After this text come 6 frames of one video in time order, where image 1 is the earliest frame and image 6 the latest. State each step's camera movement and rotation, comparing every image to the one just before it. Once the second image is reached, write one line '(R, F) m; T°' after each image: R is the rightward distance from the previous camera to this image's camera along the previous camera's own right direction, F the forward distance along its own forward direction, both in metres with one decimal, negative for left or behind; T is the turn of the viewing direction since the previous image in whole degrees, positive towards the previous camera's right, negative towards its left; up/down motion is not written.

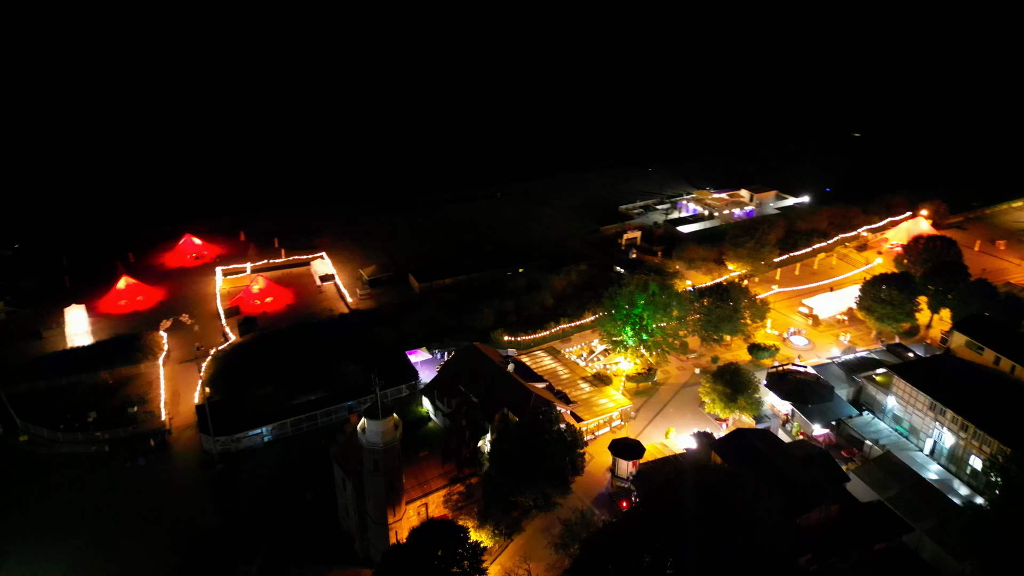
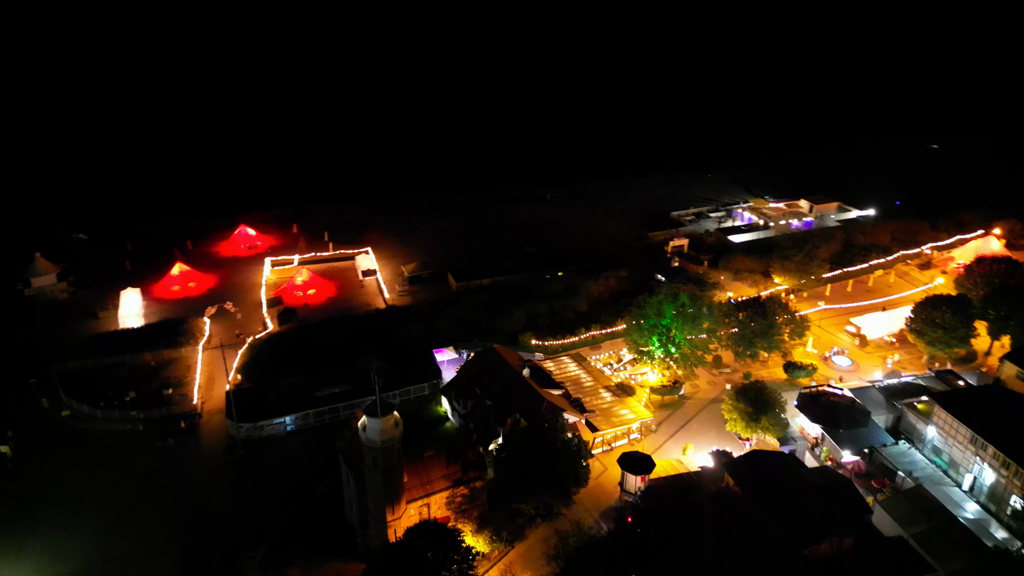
(+1.9, +0.4) m; -6°
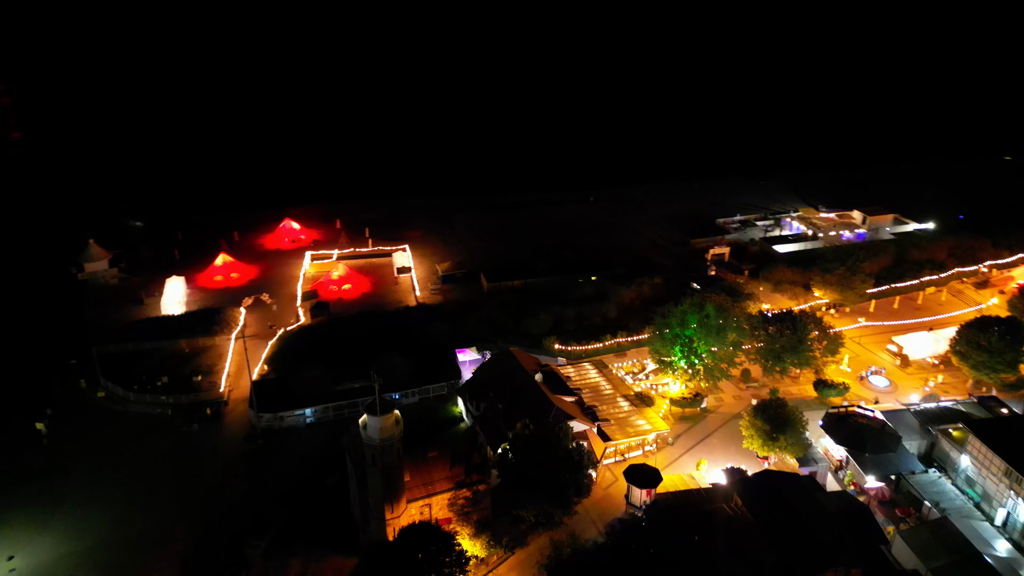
(+1.6, +0.3) m; -5°
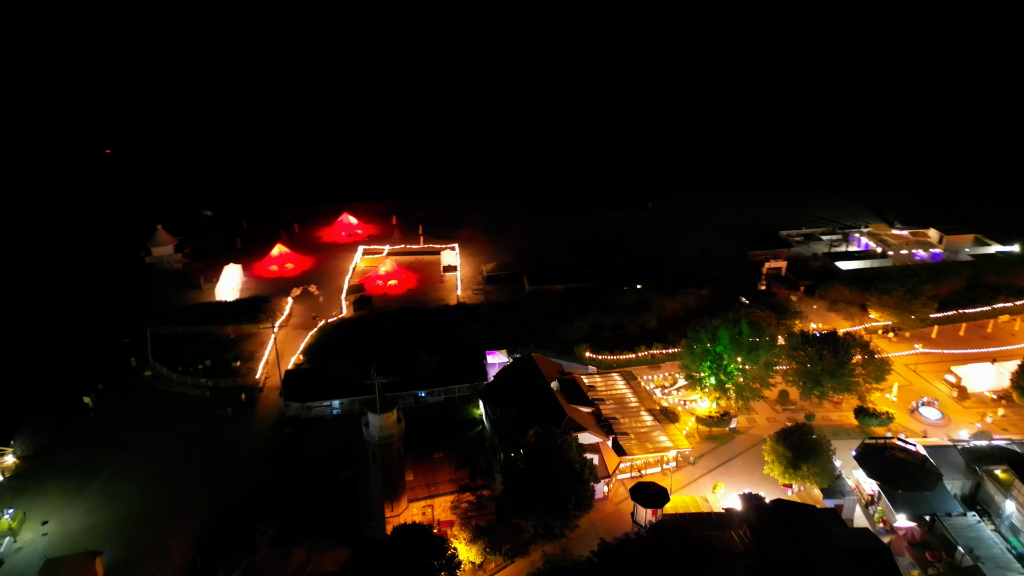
(+2.2, +0.4) m; -6°
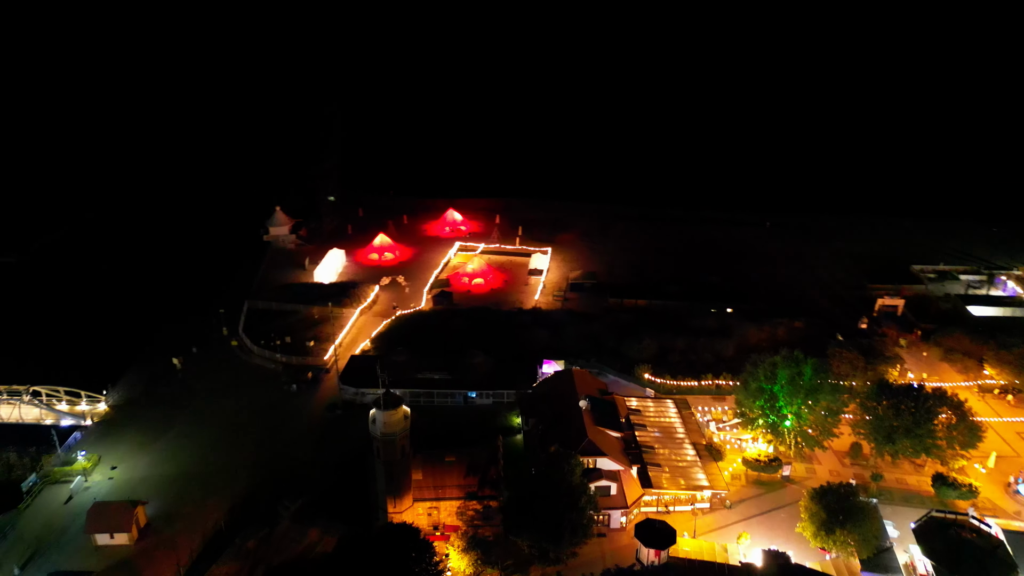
(+4.0, +1.0) m; -12°
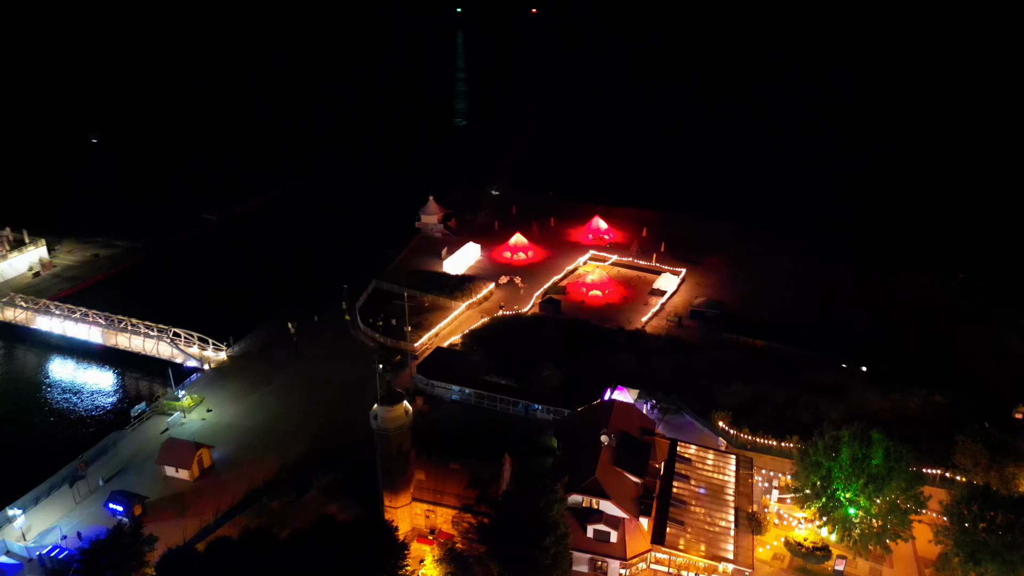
(+6.0, +1.7) m; -17°
